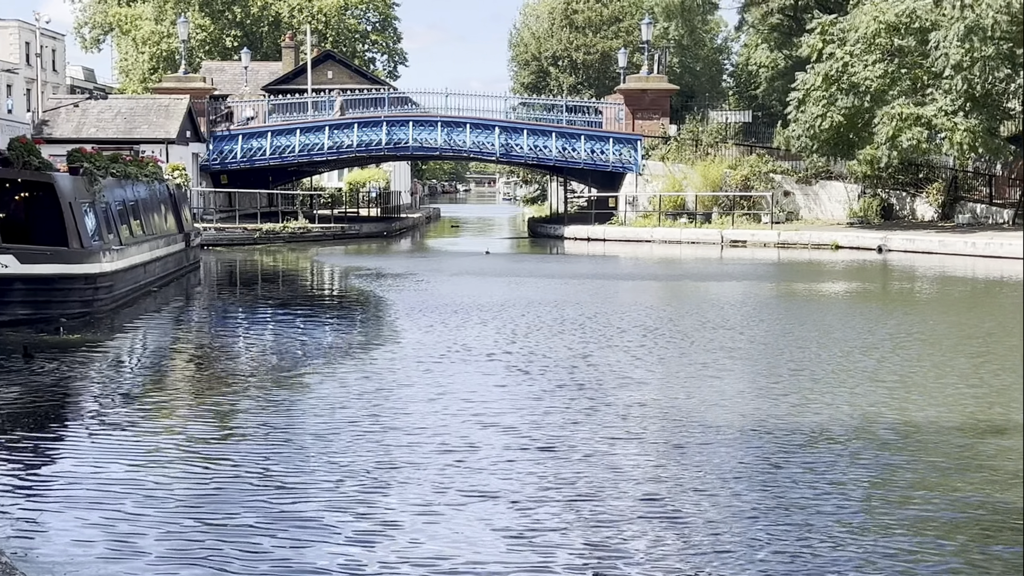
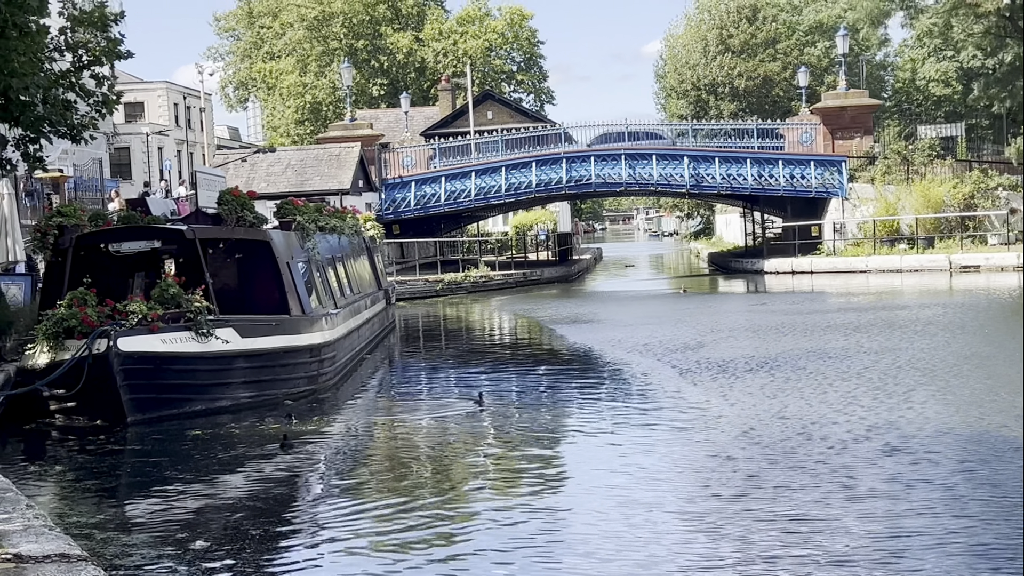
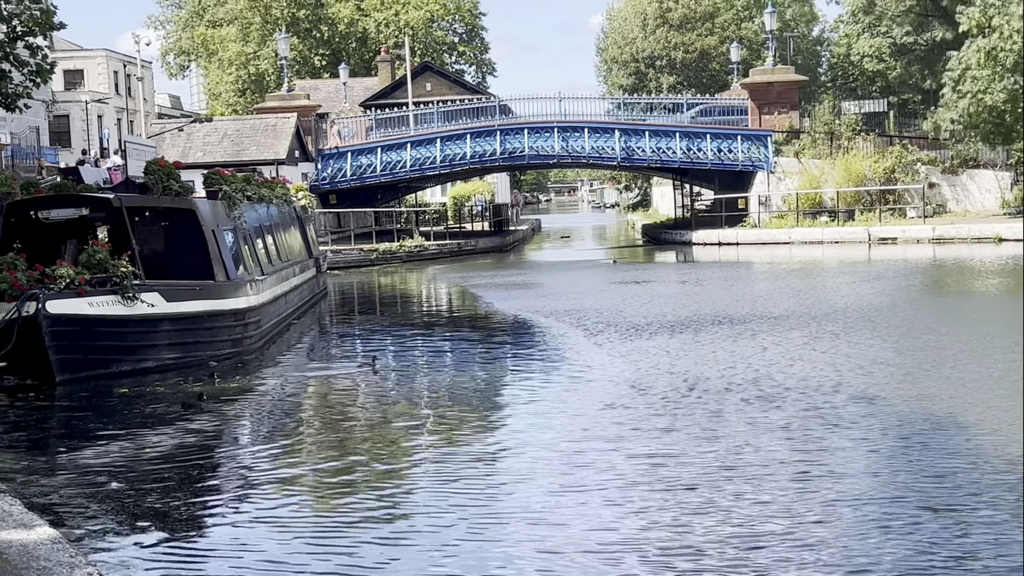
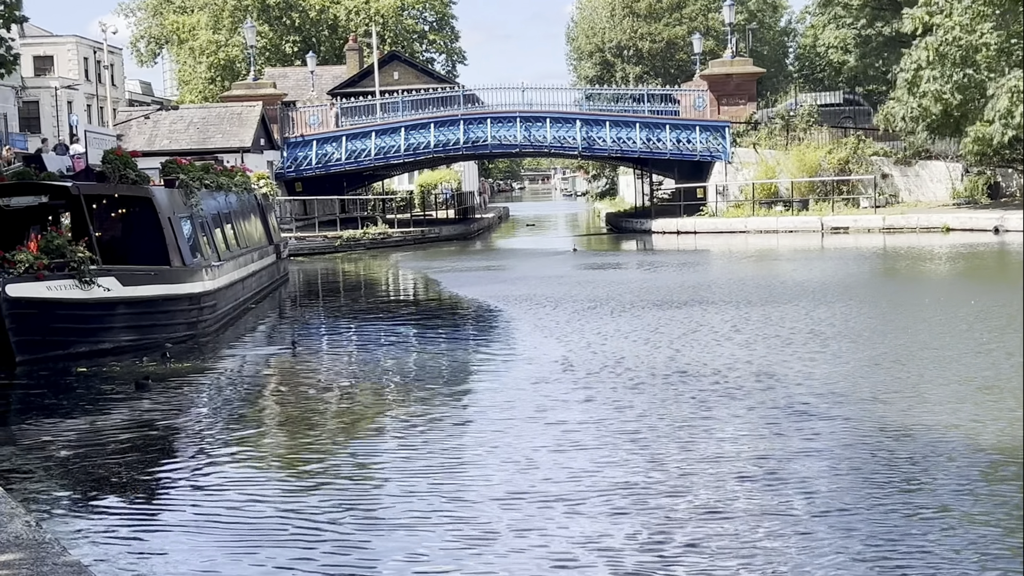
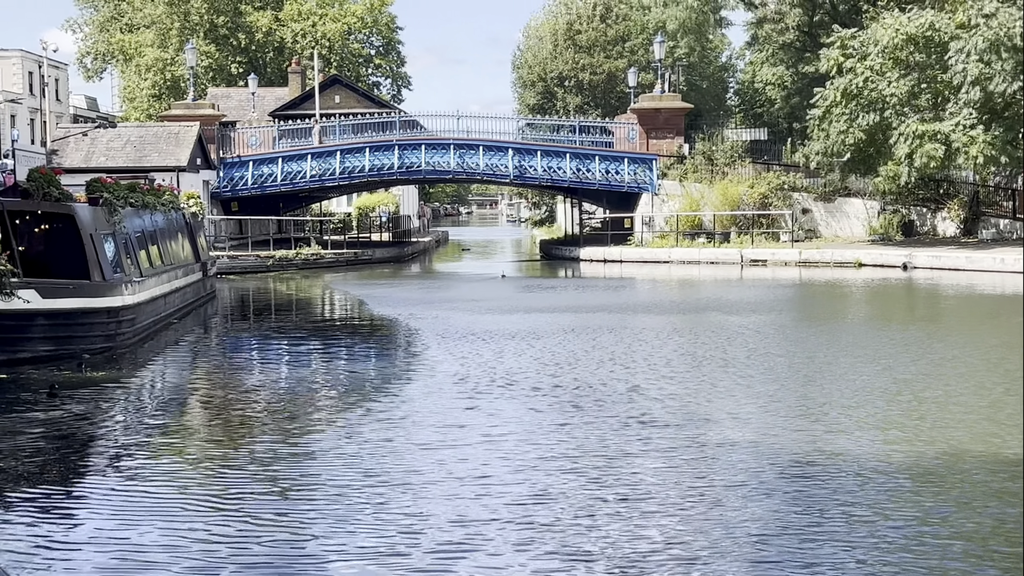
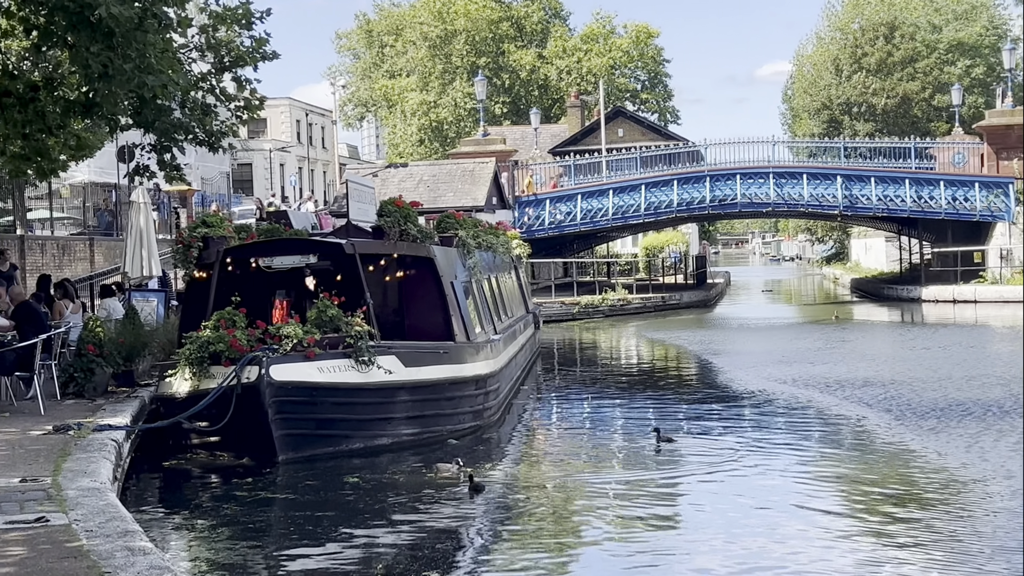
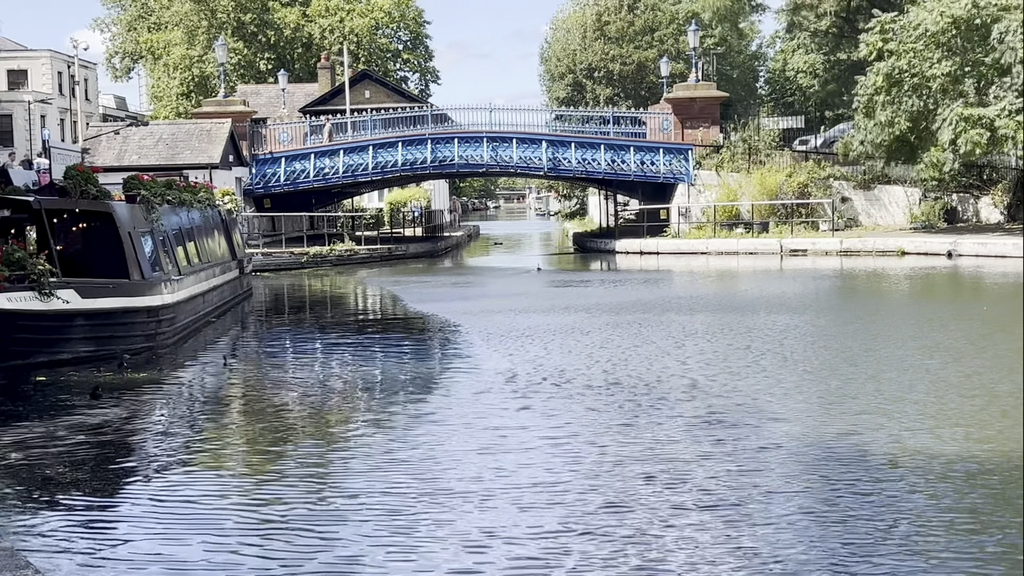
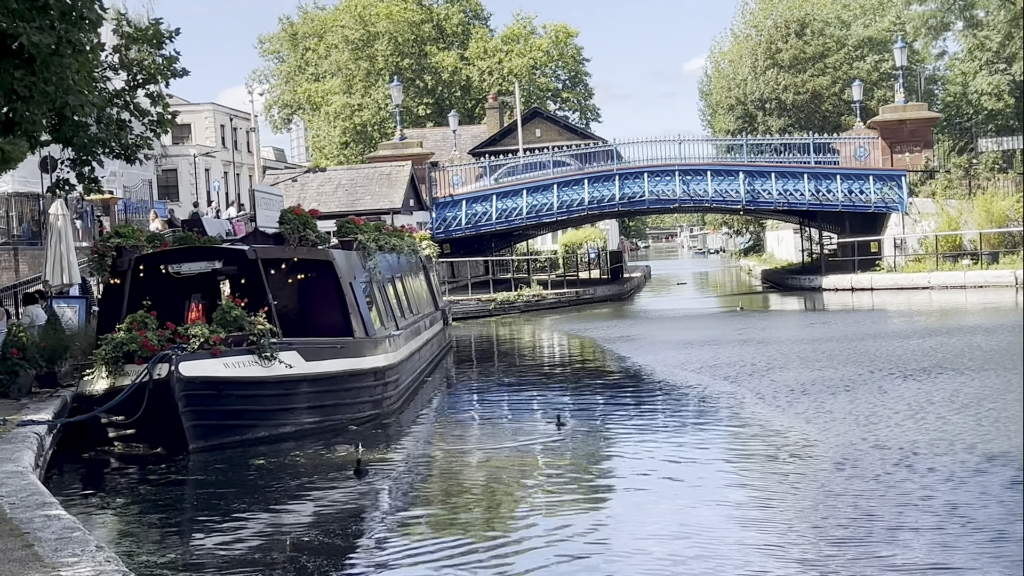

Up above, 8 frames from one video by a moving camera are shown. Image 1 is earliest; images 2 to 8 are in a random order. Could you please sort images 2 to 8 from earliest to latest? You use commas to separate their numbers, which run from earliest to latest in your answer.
5, 7, 4, 3, 2, 8, 6
